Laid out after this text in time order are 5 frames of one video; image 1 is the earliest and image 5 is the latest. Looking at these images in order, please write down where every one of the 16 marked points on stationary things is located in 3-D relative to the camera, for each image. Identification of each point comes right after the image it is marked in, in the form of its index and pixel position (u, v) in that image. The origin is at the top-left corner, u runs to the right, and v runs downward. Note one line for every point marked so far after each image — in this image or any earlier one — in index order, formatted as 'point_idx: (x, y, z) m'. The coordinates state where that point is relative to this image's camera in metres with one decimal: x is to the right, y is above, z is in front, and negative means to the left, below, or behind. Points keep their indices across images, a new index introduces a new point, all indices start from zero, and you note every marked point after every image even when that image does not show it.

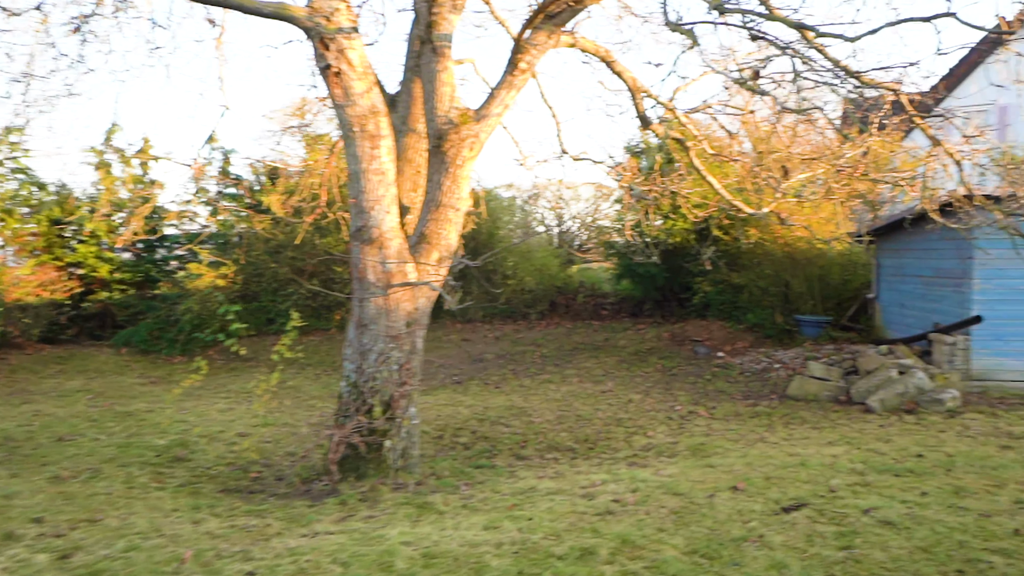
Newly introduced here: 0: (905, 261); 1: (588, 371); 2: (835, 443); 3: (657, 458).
0: (+5.7, +0.4, +11.0) m
1: (+1.1, -1.2, +11.2) m
2: (+2.7, -1.3, +6.3) m
3: (+1.3, -1.5, +6.6) m
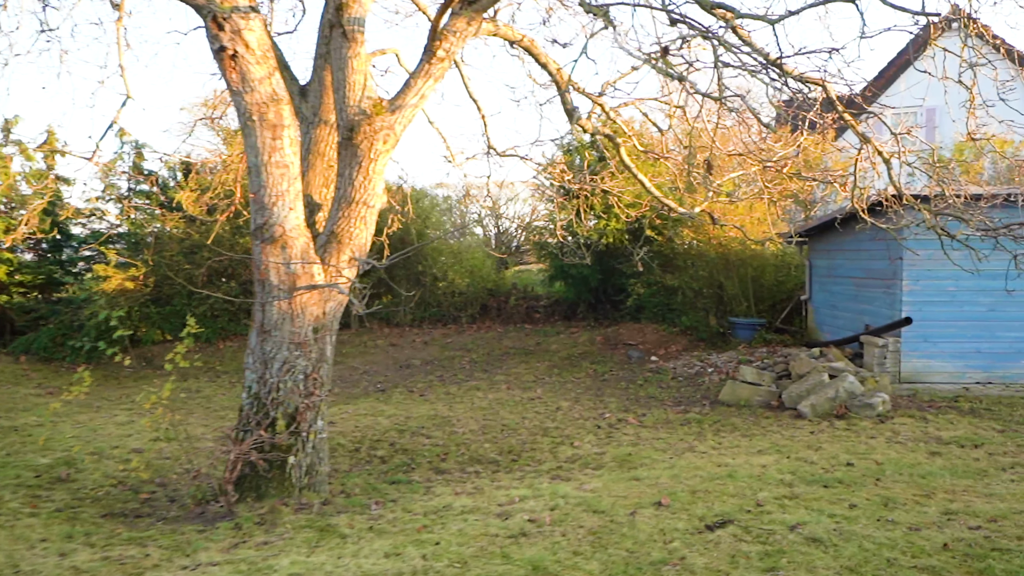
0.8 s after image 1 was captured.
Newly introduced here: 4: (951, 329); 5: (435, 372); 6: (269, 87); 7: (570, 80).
0: (+4.7, +0.4, +11.0) m
1: (+0.1, -1.3, +10.9) m
2: (+2.0, -1.3, +6.1) m
3: (+0.6, -1.5, +6.3) m
4: (+5.0, -0.5, +8.6) m
5: (-1.2, -1.3, +11.7) m
6: (-1.9, +1.5, +5.8) m
7: (+0.6, +2.3, +8.3) m
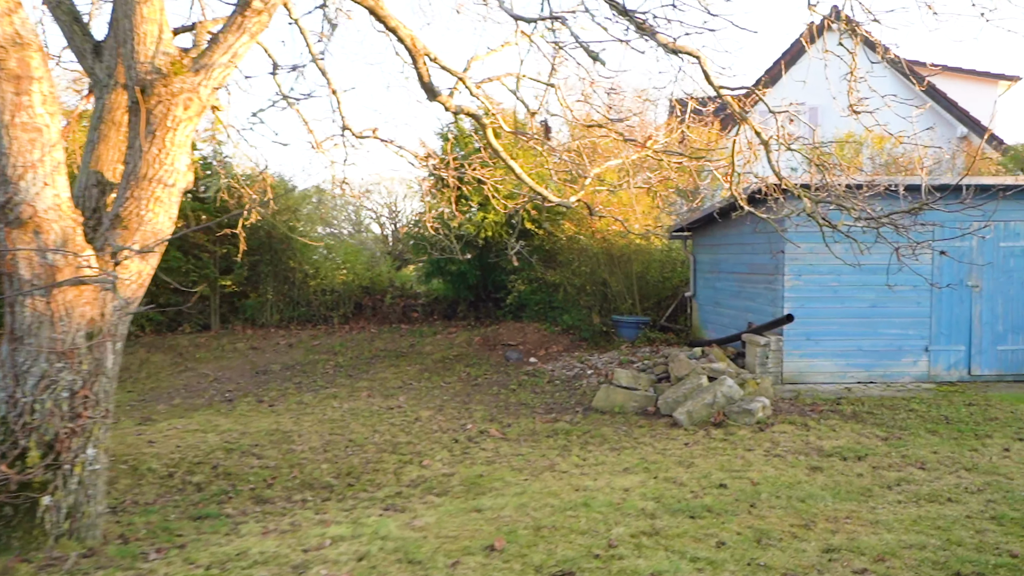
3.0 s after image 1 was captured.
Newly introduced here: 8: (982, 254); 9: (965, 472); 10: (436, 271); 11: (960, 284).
0: (+2.9, +0.4, +10.5) m
1: (-1.7, -1.2, +9.8) m
2: (+0.8, -1.3, +5.3) m
3: (-0.6, -1.5, +5.3) m
4: (+3.5, -0.4, +8.2) m
5: (-3.1, -1.3, +10.5) m
6: (-3.0, +1.6, +4.5) m
7: (-0.8, +2.3, +7.3) m
8: (+5.1, +0.4, +8.2) m
9: (+2.8, -1.2, +4.7) m
10: (-1.3, +0.3, +13.3) m
11: (+4.9, 0.0, +8.2) m
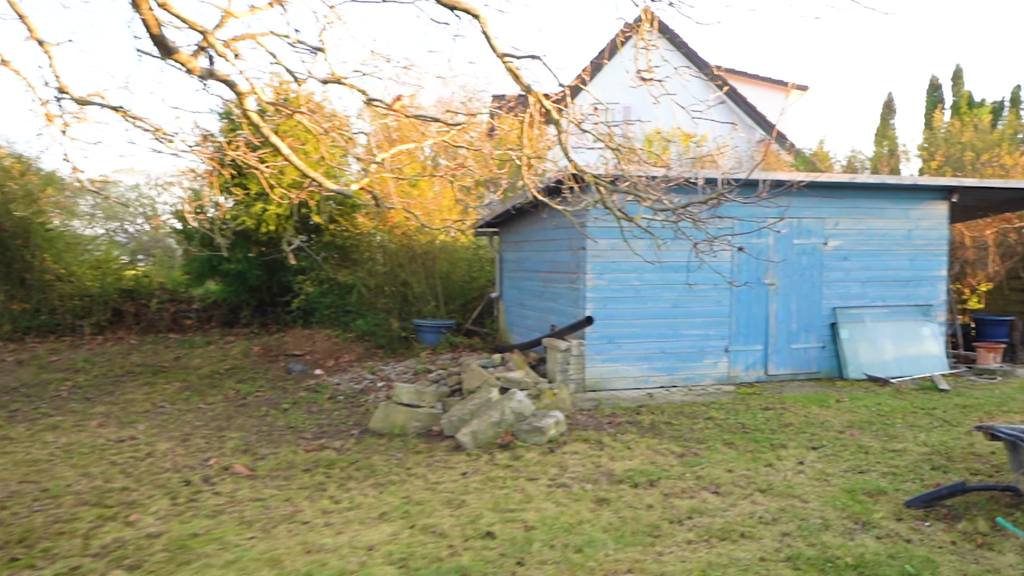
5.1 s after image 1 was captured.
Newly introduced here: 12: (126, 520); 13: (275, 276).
0: (+0.2, +0.4, +9.8) m
1: (-4.2, -1.3, +8.1) m
2: (-0.7, -1.3, +4.2) m
3: (-2.1, -1.5, +3.9) m
4: (+1.3, -0.4, +7.7) m
5: (-5.6, -1.3, +8.5) m
6: (-4.3, +1.5, +2.7) m
7: (-2.8, +2.3, +5.9) m
8: (+2.8, +0.4, +8.0) m
9: (+1.4, -1.1, +4.1) m
10: (-4.6, +0.3, +11.5) m
11: (+2.6, +0.1, +8.0) m
12: (-2.5, -1.5, +4.8) m
13: (-3.6, +0.2, +11.7) m
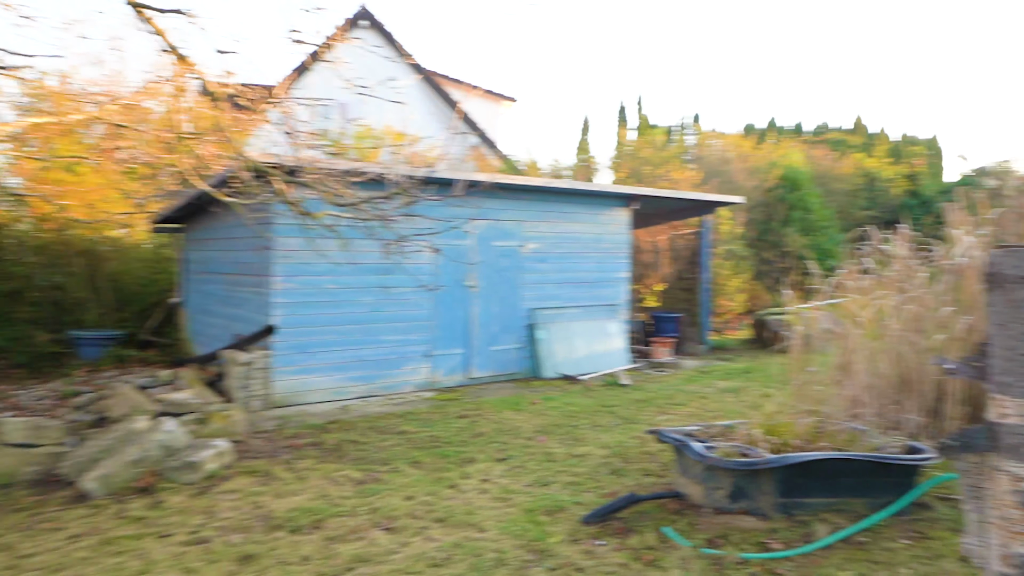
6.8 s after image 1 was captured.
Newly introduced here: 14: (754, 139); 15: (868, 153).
0: (-3.5, +0.4, +8.5) m
1: (-6.9, -1.4, +5.5) m
2: (-2.4, -1.3, +3.0) m
3: (-3.6, -1.6, +2.3) m
4: (-1.7, -0.4, +7.0) m
5: (-8.4, -1.4, +5.3) m
6: (-5.2, +1.4, +0.3) m
7: (-4.9, +2.2, +3.8) m
8: (-0.4, +0.4, +7.8) m
9: (-0.4, -1.2, +3.7) m
10: (-8.5, +0.2, +8.6) m
11: (-0.6, 0.0, +7.7) m
12: (-4.2, -1.5, +3.0) m
13: (-7.7, +0.1, +9.0) m
14: (+4.6, +2.8, +14.1) m
15: (+7.1, +2.7, +15.0) m
